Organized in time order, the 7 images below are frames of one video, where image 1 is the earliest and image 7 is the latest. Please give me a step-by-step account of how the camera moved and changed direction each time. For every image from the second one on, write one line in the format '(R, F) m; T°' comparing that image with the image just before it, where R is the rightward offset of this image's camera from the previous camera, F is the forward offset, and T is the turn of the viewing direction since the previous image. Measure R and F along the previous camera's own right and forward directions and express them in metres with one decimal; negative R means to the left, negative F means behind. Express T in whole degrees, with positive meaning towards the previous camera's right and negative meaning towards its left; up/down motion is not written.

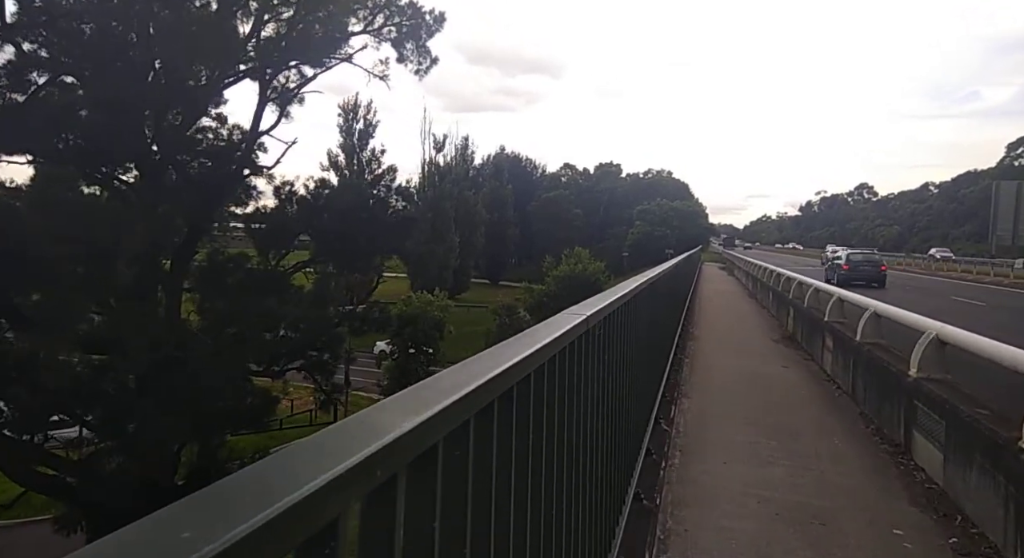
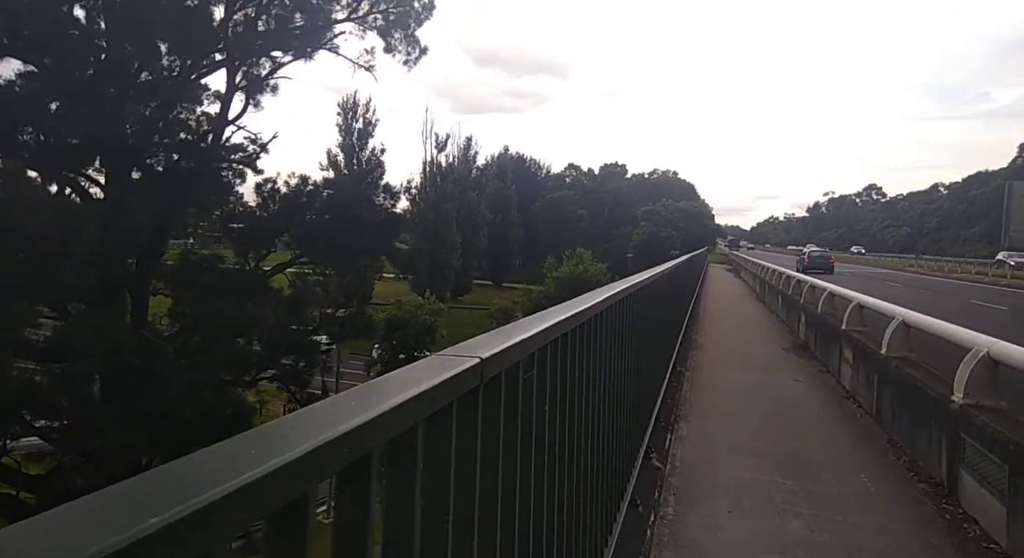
(+0.3, +0.8) m; -1°
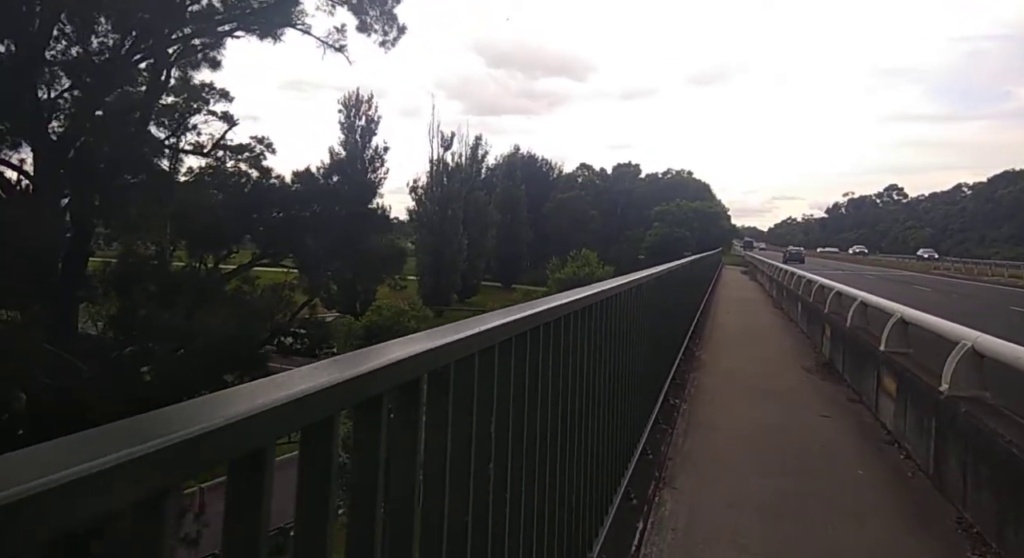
(+0.6, +1.4) m; -1°
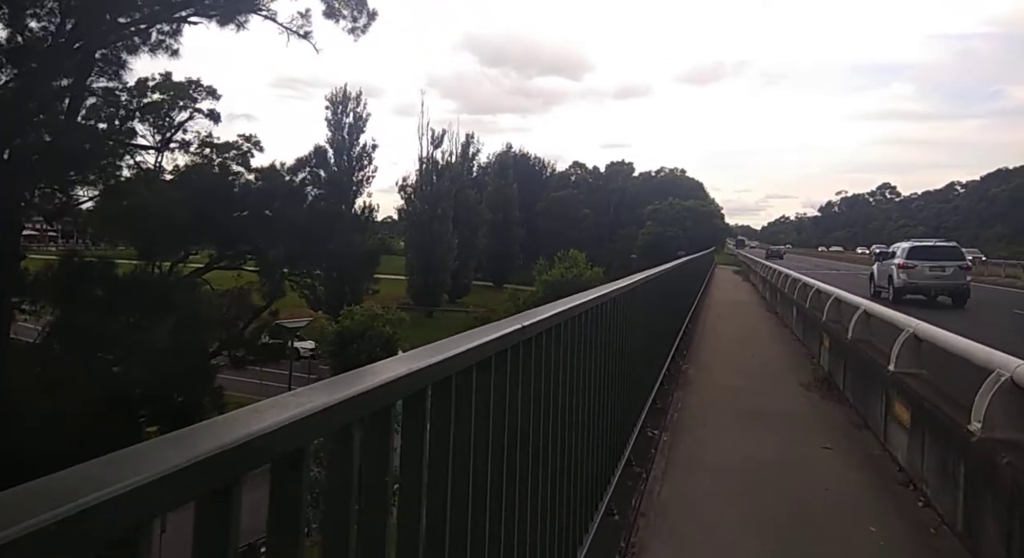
(+0.4, +0.8) m; +1°
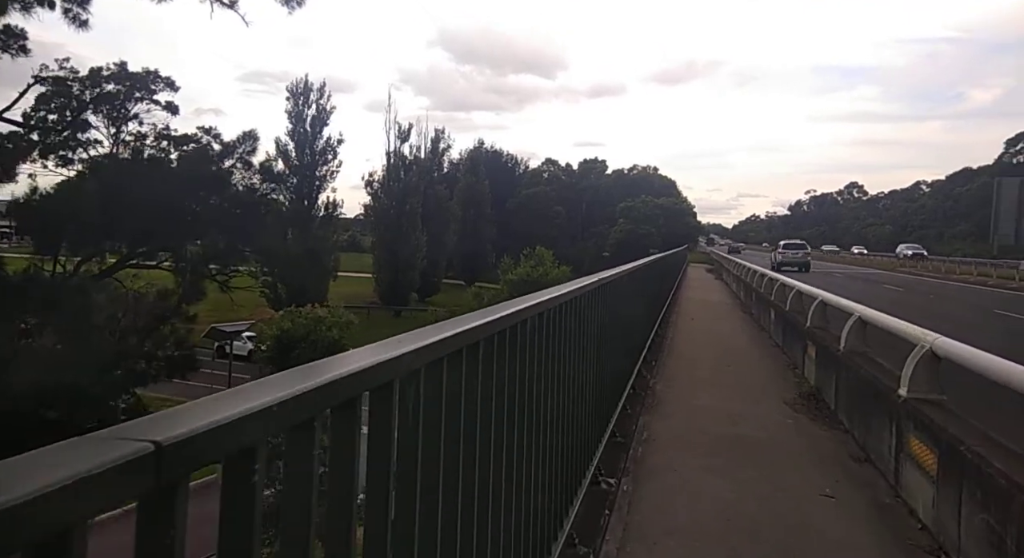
(+0.4, +1.1) m; +3°
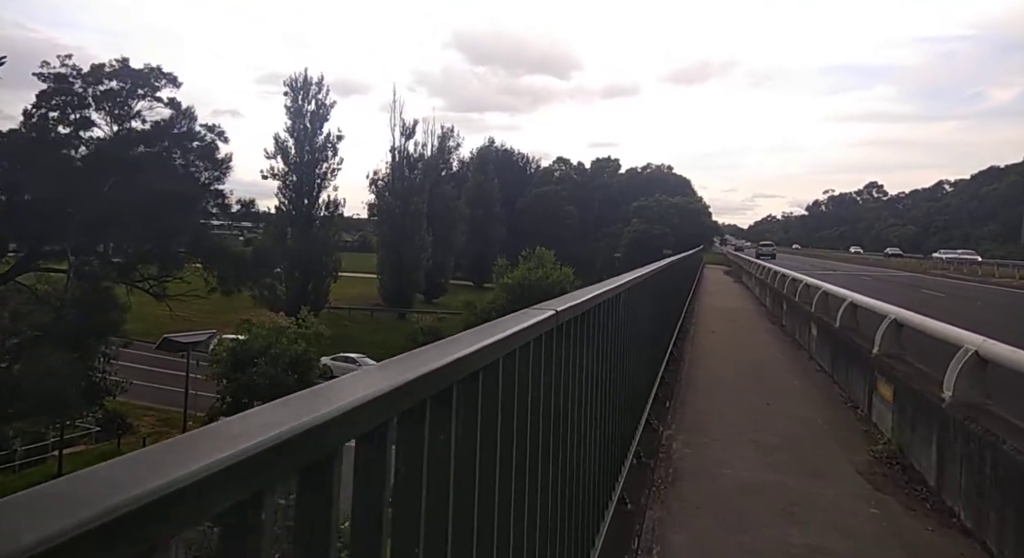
(+0.5, +1.9) m; -1°
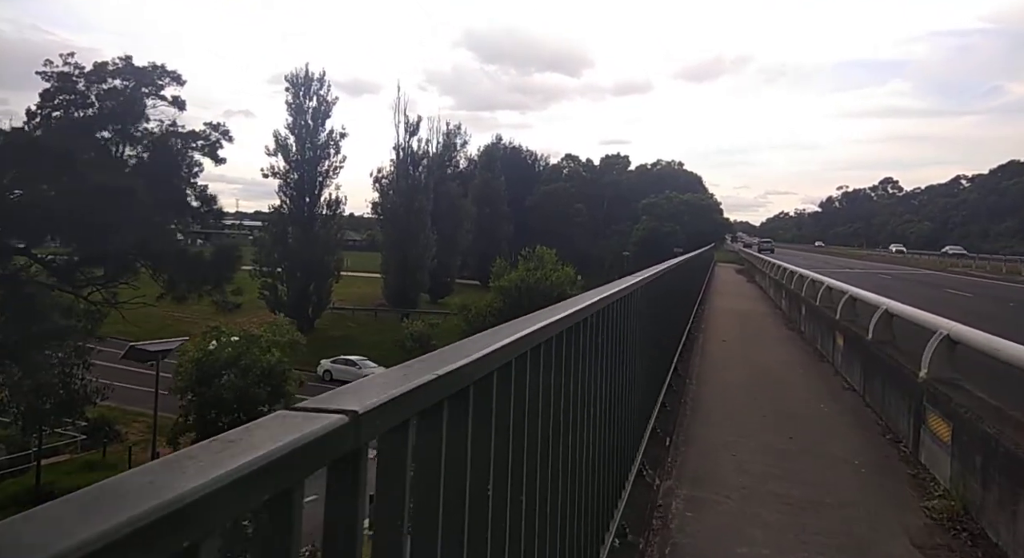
(+0.4, +1.0) m; -1°
